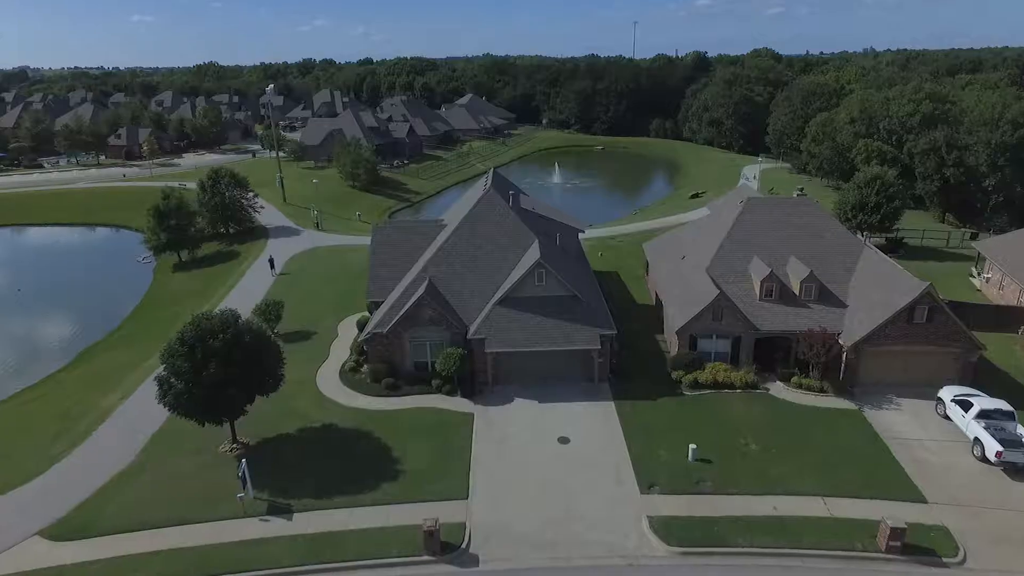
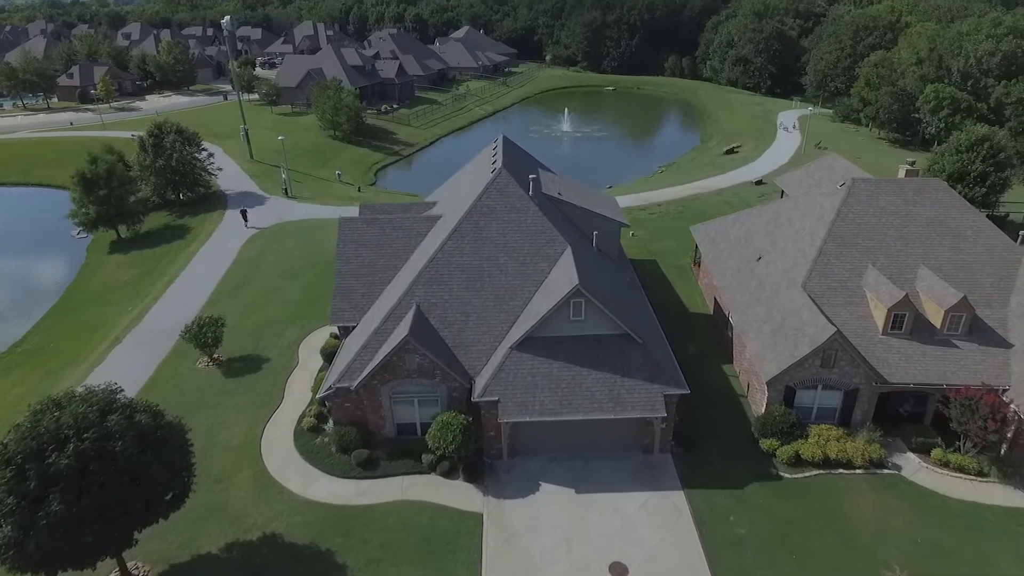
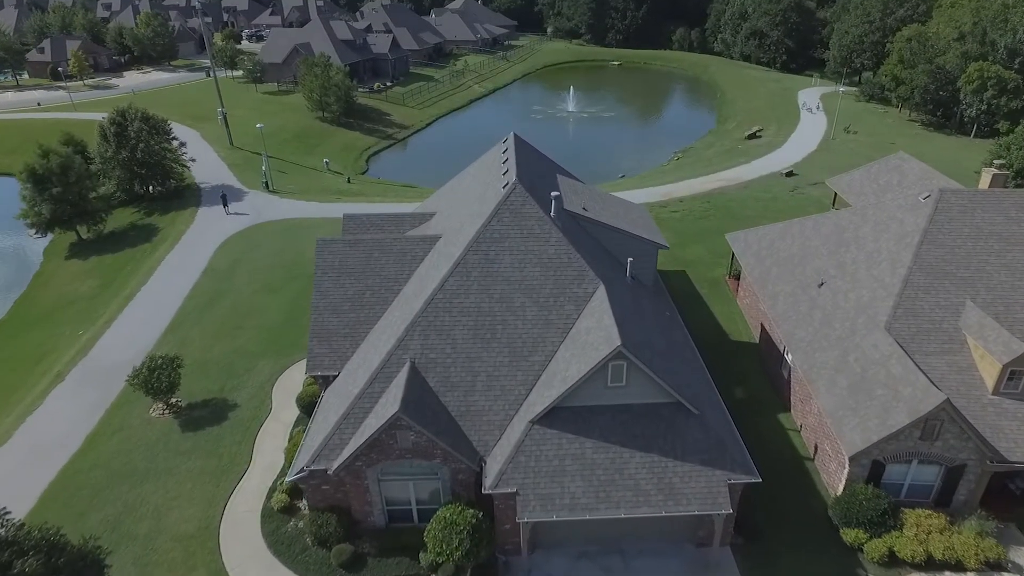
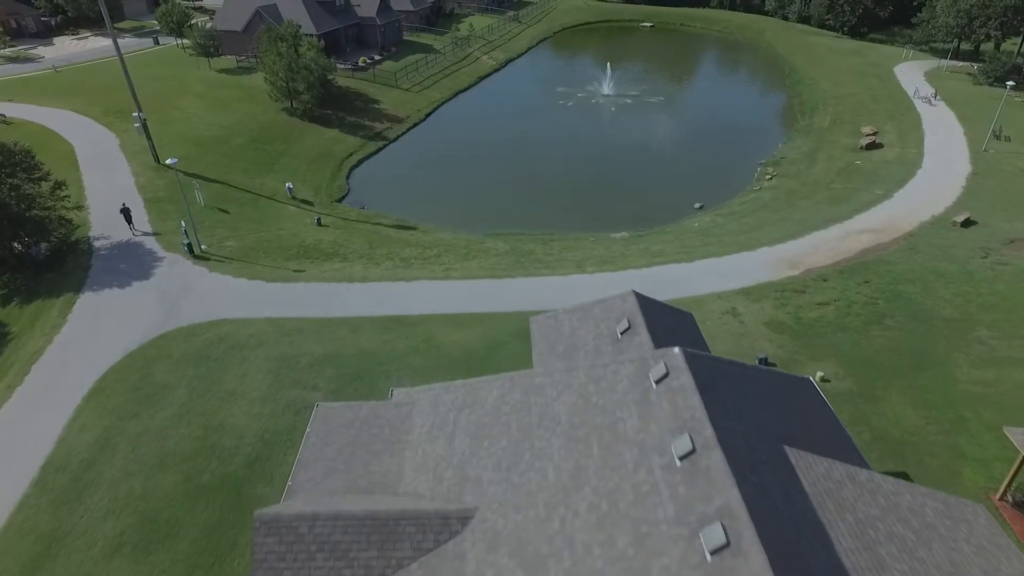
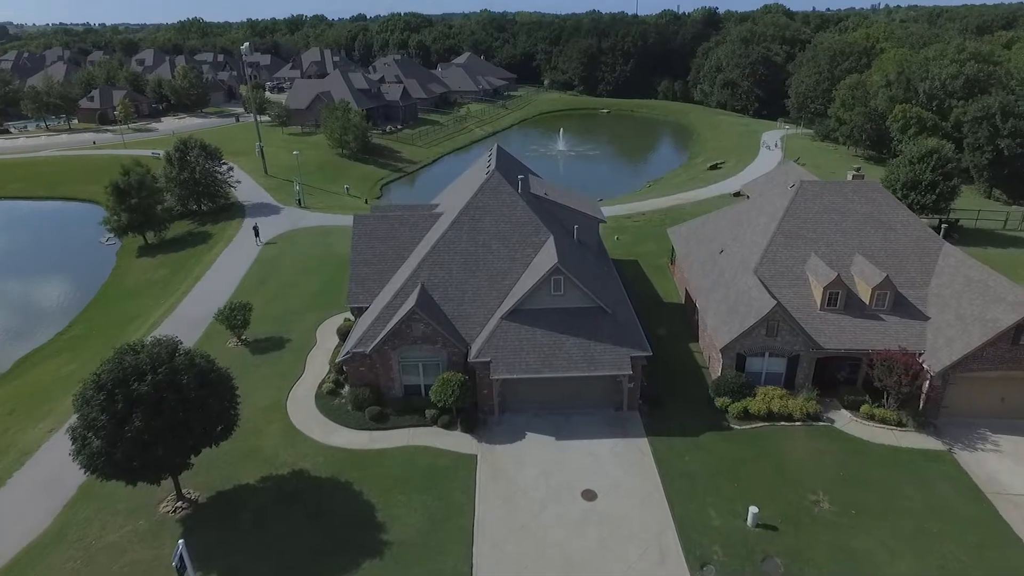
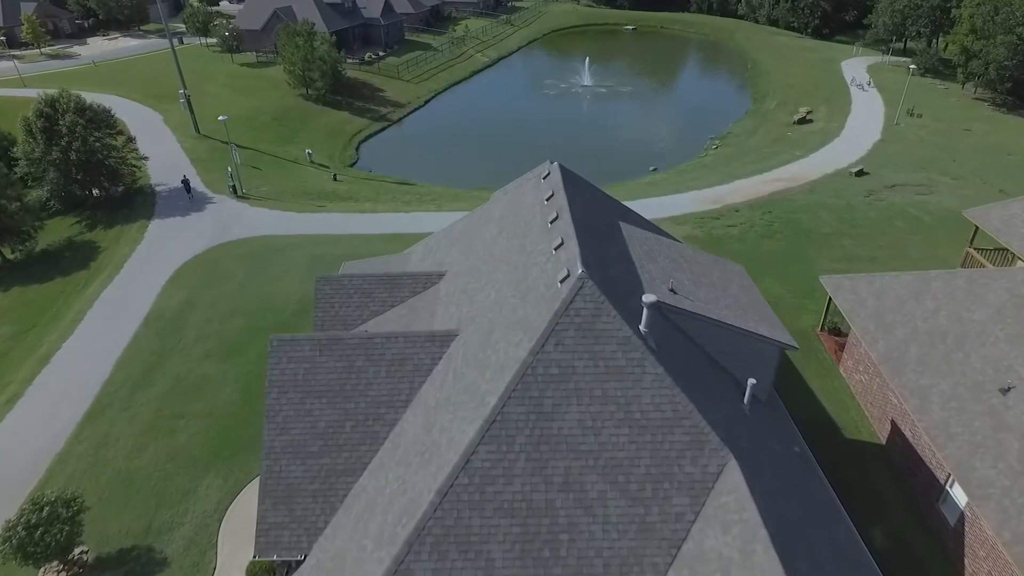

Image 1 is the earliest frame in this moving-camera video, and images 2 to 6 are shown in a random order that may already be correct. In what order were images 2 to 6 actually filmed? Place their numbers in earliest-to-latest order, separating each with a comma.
5, 2, 3, 6, 4
